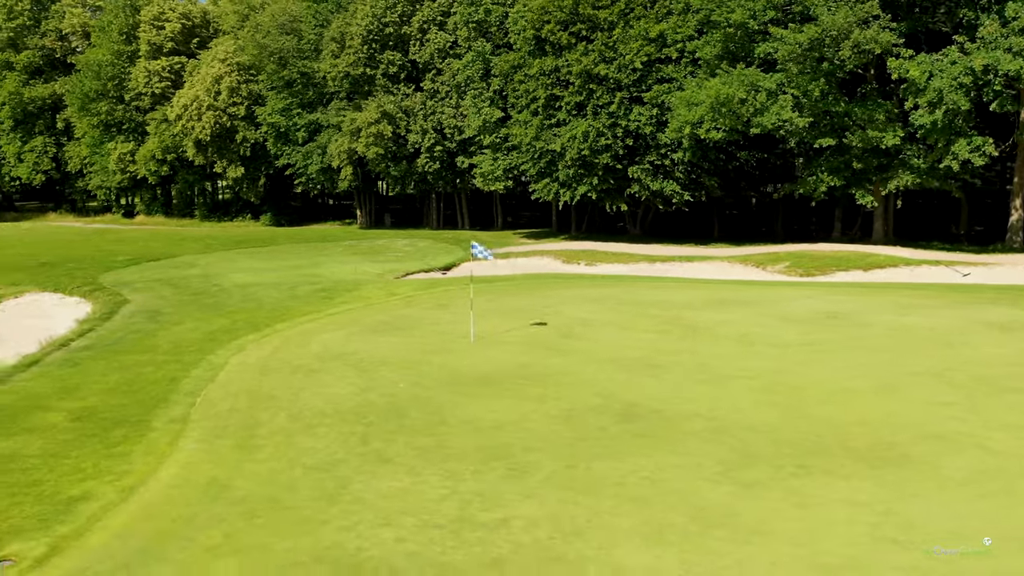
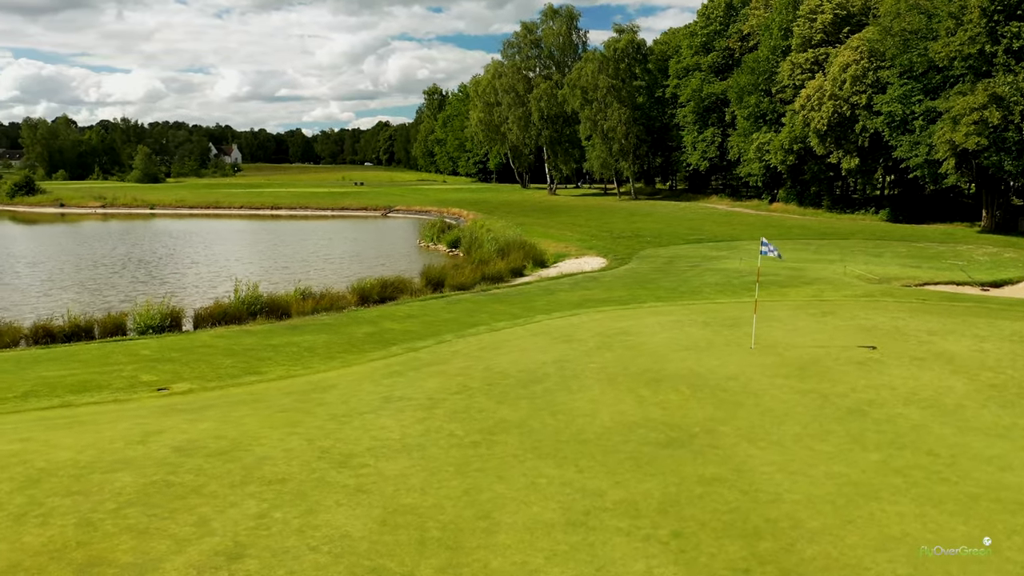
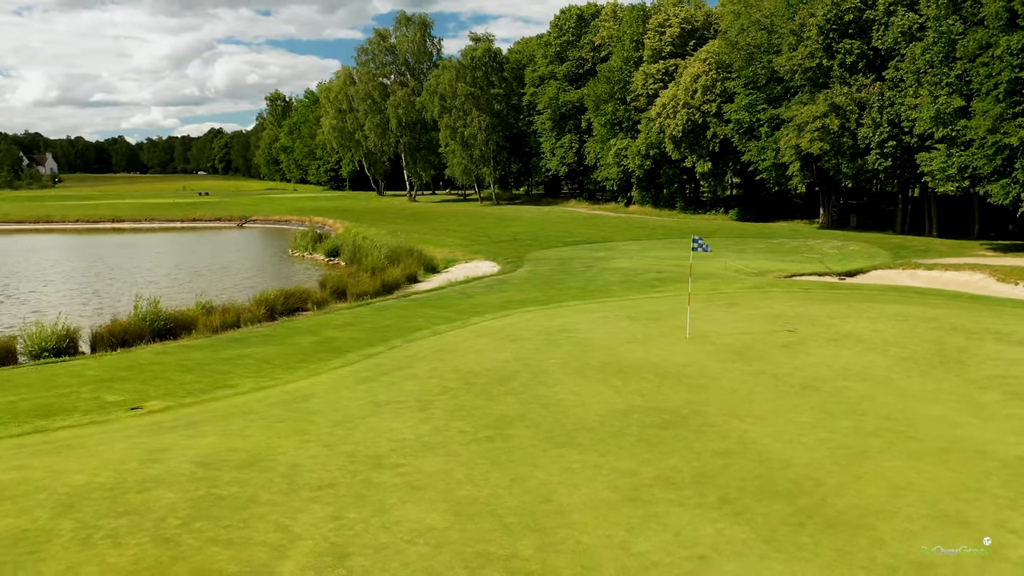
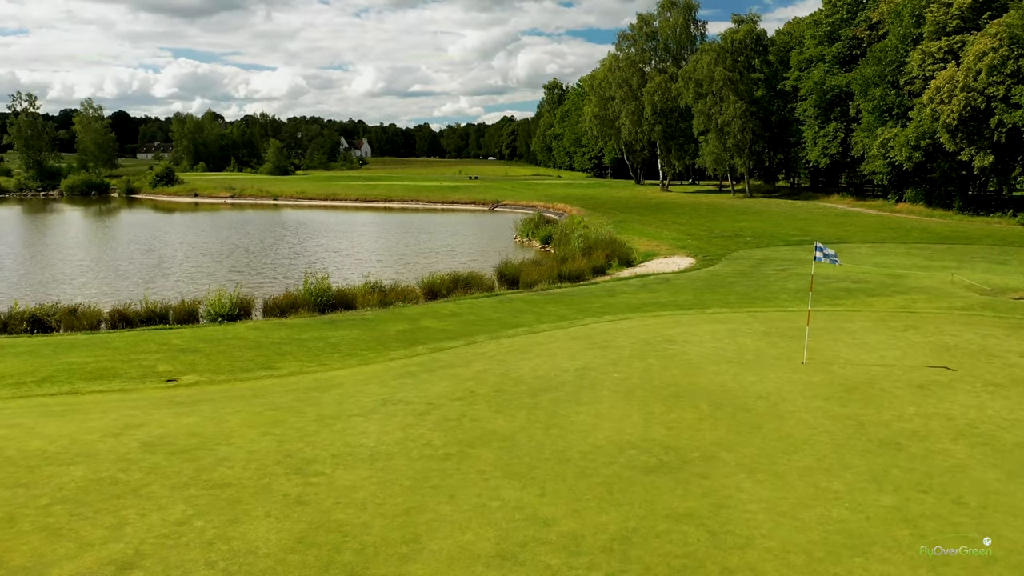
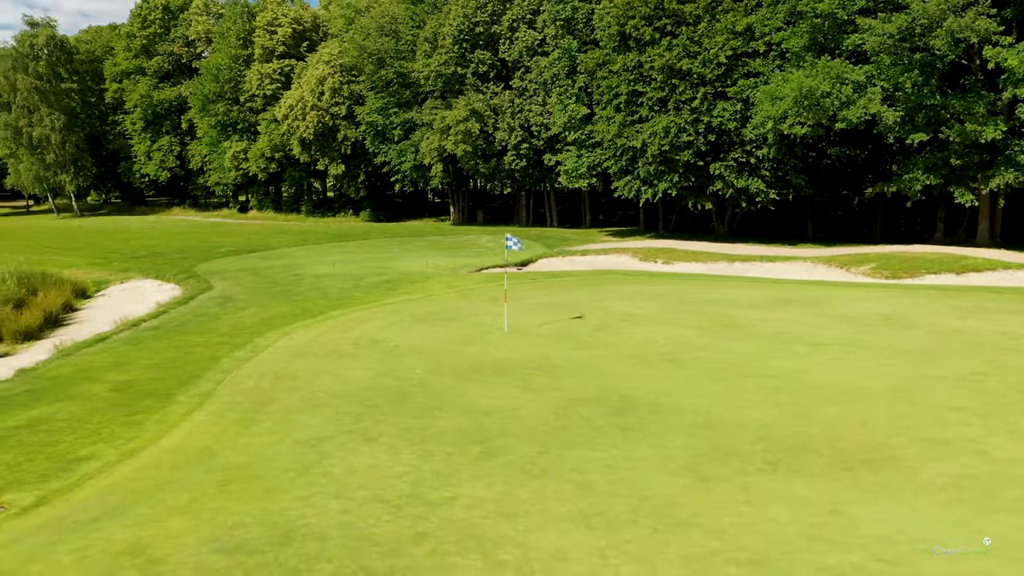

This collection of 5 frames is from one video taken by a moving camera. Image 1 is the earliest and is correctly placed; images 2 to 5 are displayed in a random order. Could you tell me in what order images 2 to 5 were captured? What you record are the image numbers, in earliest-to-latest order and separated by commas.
5, 3, 2, 4
